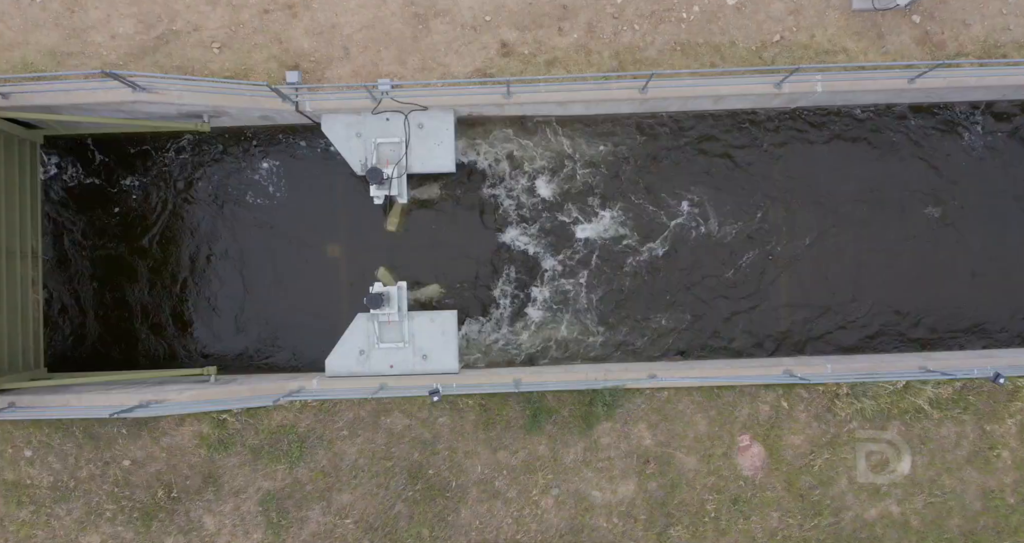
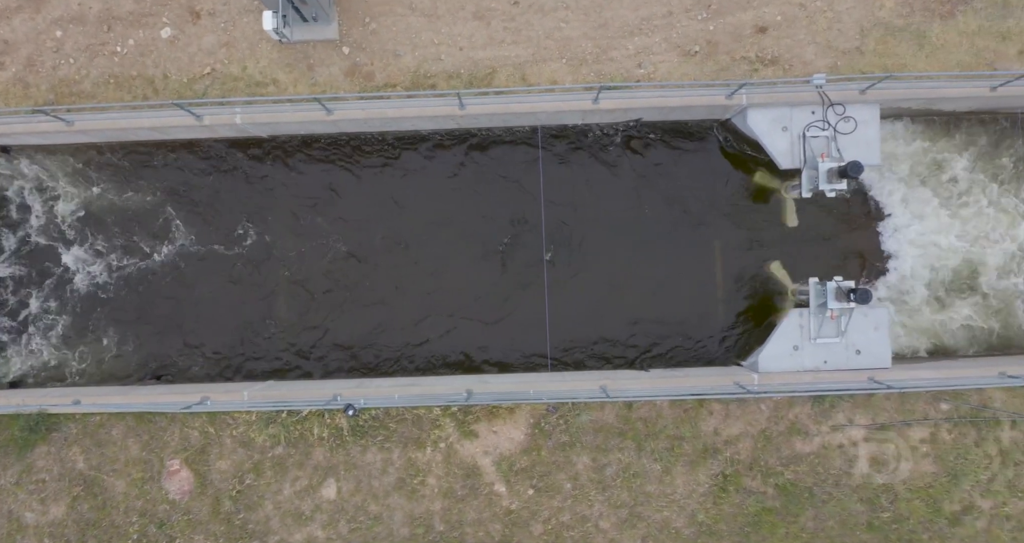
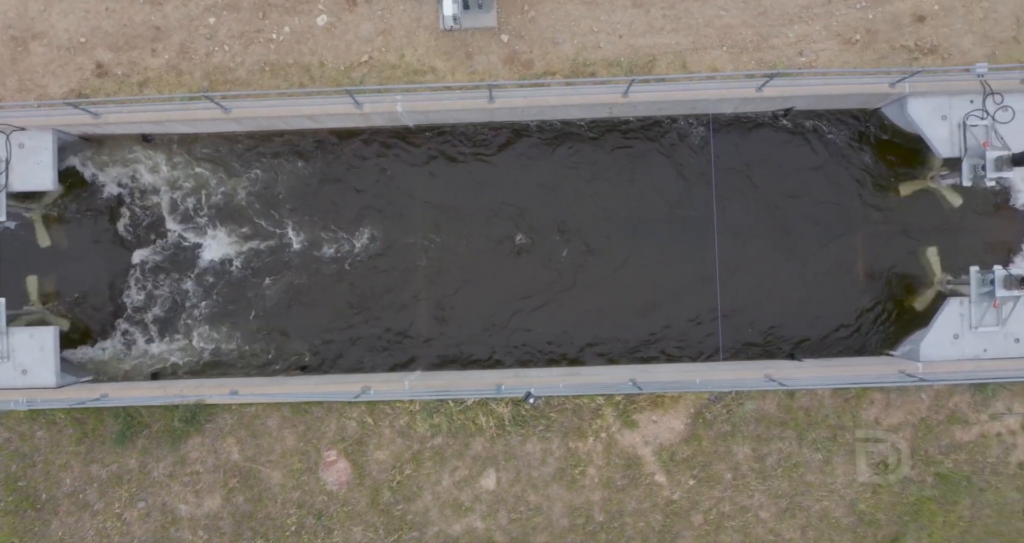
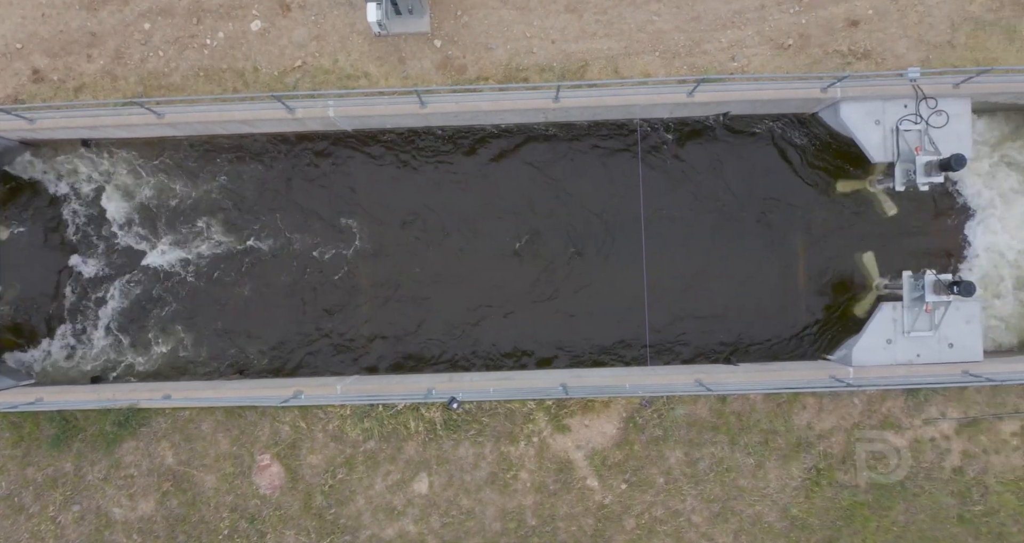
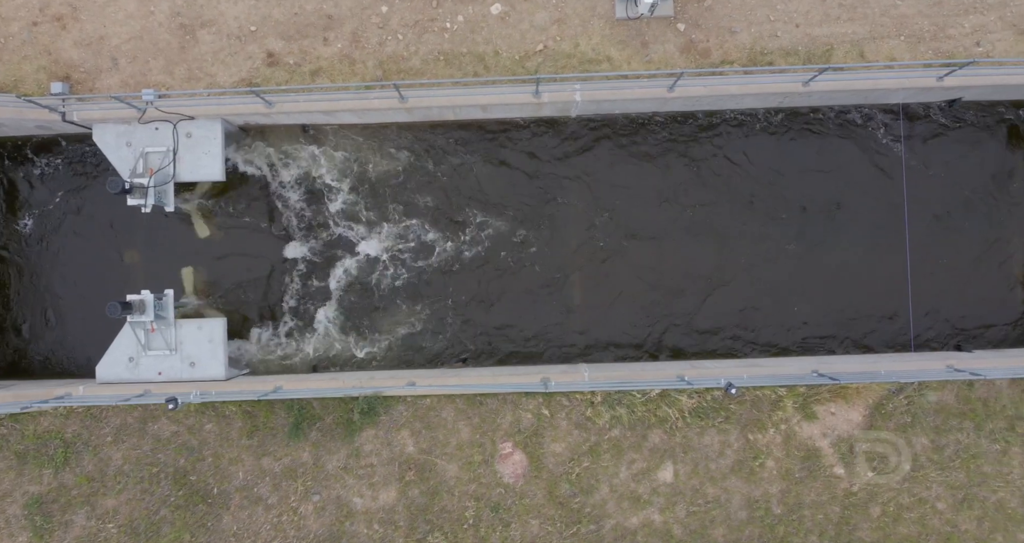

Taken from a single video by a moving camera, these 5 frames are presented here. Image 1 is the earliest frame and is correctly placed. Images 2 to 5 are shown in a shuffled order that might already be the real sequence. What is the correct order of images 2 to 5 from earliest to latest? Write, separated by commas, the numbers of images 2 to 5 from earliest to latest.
5, 3, 4, 2
